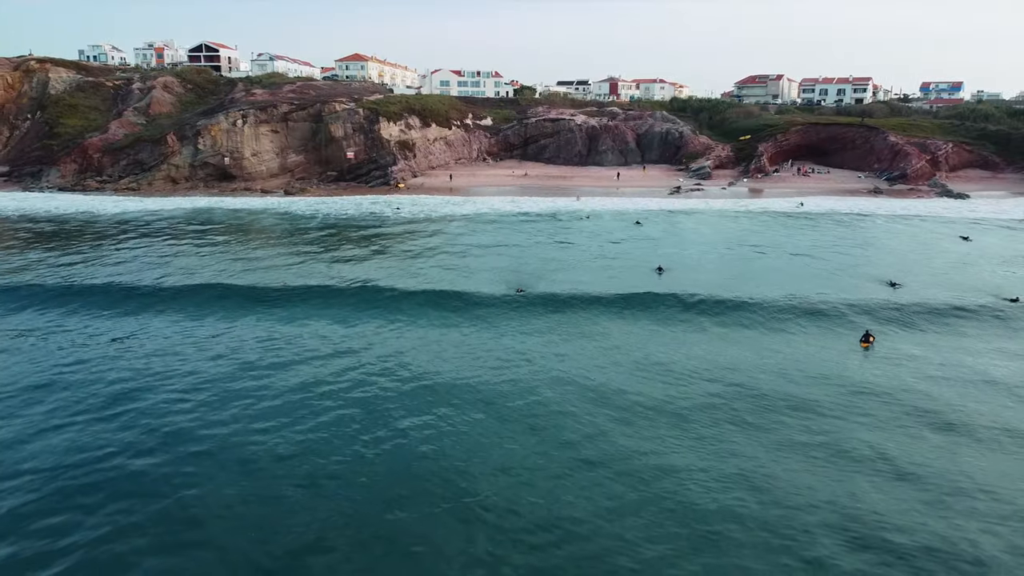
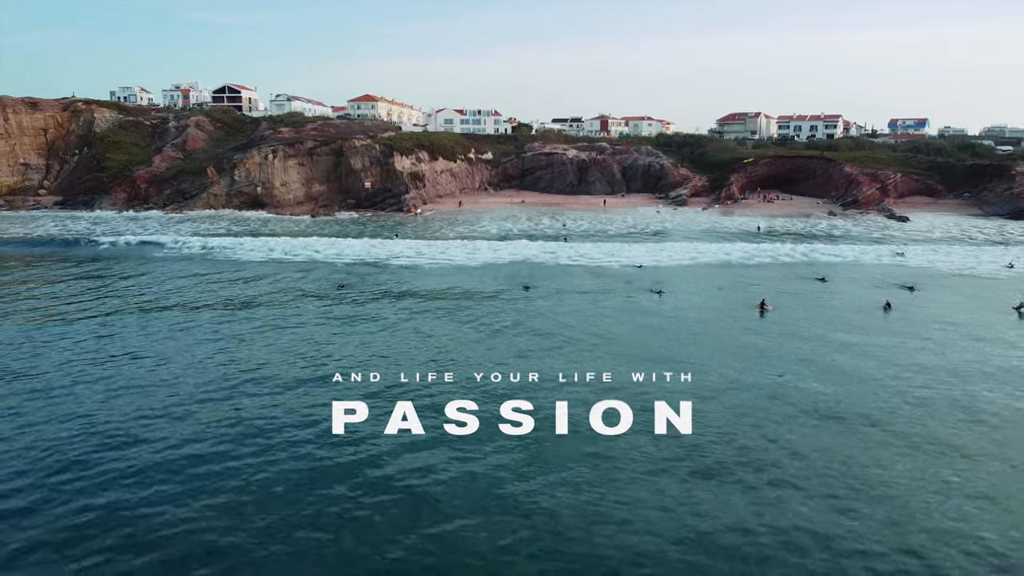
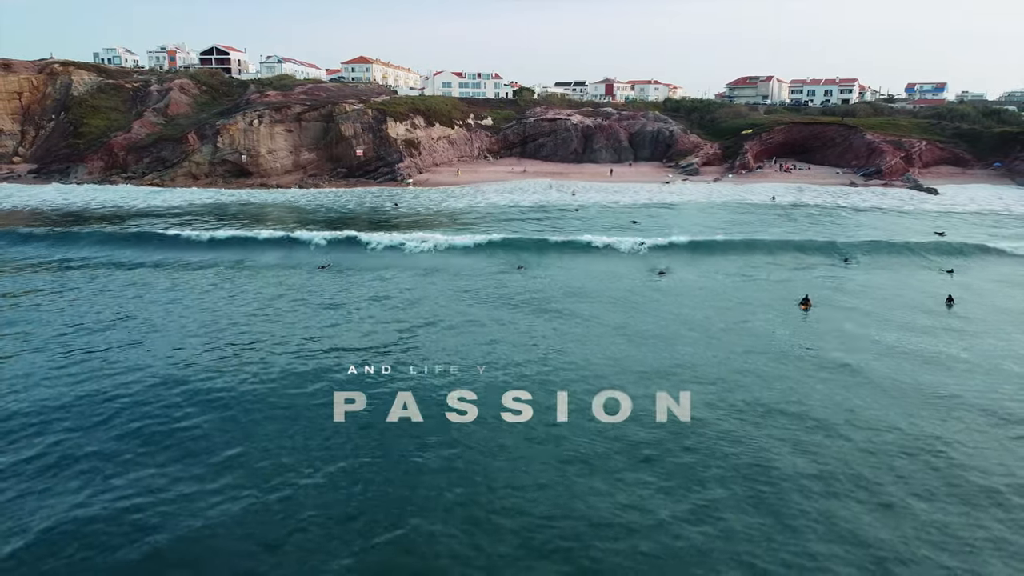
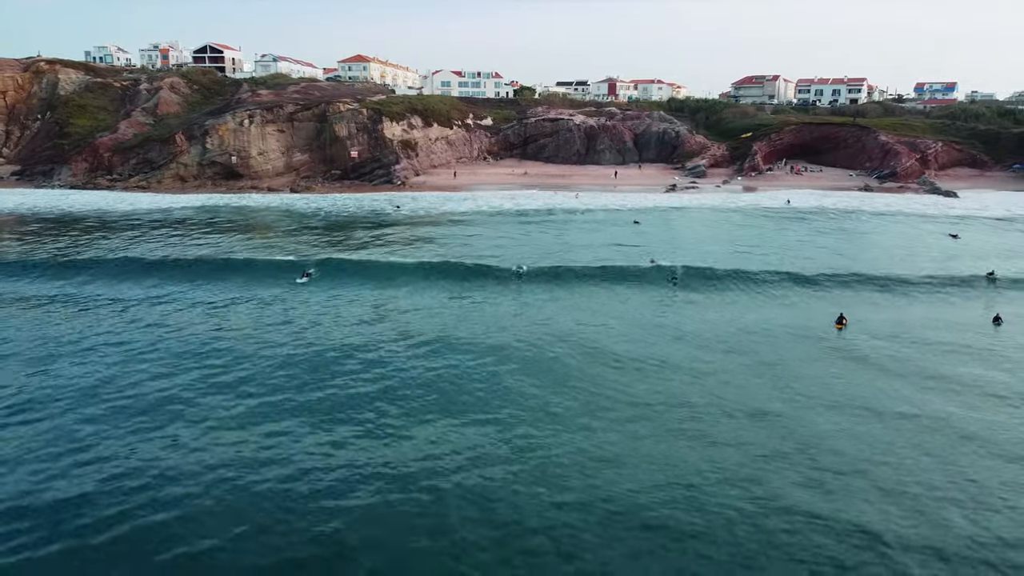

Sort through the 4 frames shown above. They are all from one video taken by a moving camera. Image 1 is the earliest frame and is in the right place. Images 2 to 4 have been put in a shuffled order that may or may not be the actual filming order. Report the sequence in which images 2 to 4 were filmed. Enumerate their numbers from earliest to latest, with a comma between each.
4, 3, 2
